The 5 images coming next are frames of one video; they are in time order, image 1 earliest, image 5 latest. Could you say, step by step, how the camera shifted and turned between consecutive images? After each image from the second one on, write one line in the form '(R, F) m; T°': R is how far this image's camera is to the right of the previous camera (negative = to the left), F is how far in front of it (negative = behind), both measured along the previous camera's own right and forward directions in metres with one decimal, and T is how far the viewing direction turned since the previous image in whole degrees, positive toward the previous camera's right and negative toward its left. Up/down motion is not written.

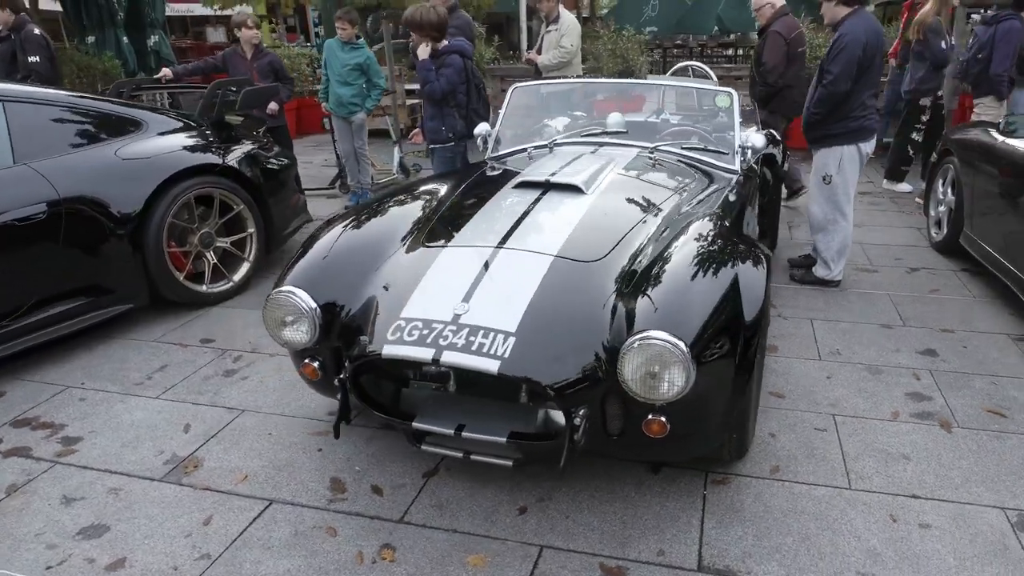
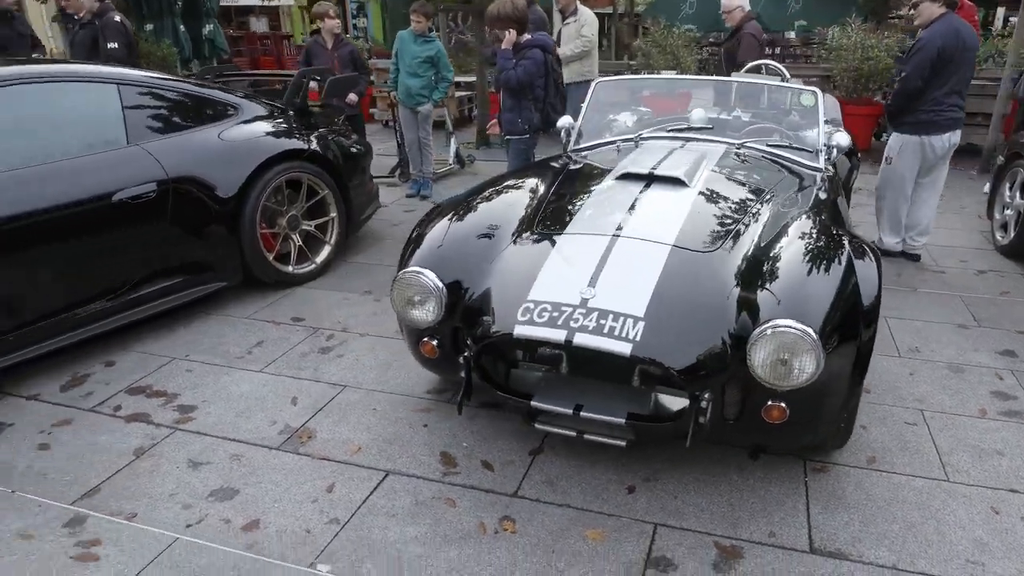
(-0.4, -0.1) m; -1°
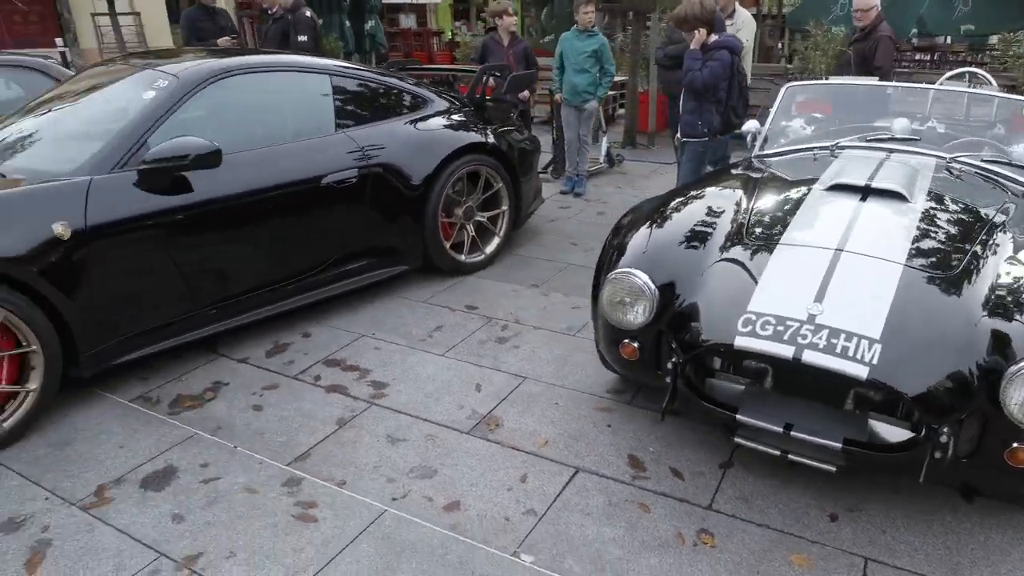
(-0.4, 0.0) m; -9°
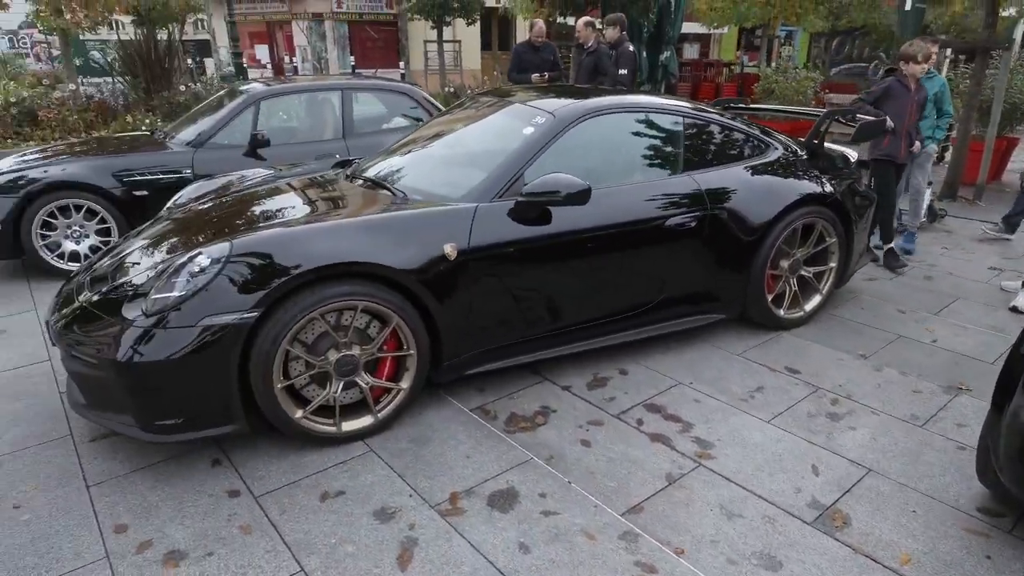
(-0.5, 0.0) m; -19°
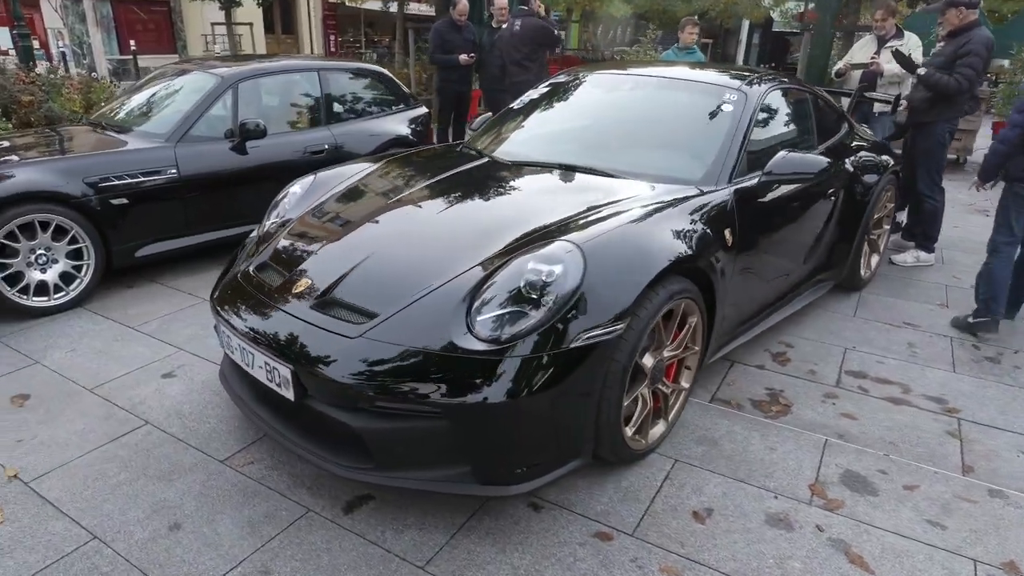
(-2.0, +0.6) m; +19°
